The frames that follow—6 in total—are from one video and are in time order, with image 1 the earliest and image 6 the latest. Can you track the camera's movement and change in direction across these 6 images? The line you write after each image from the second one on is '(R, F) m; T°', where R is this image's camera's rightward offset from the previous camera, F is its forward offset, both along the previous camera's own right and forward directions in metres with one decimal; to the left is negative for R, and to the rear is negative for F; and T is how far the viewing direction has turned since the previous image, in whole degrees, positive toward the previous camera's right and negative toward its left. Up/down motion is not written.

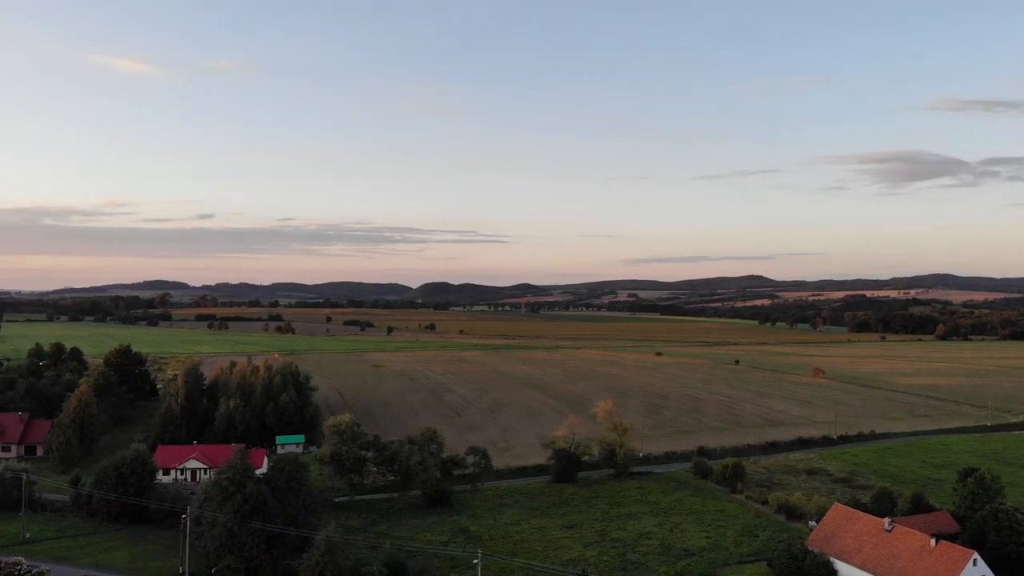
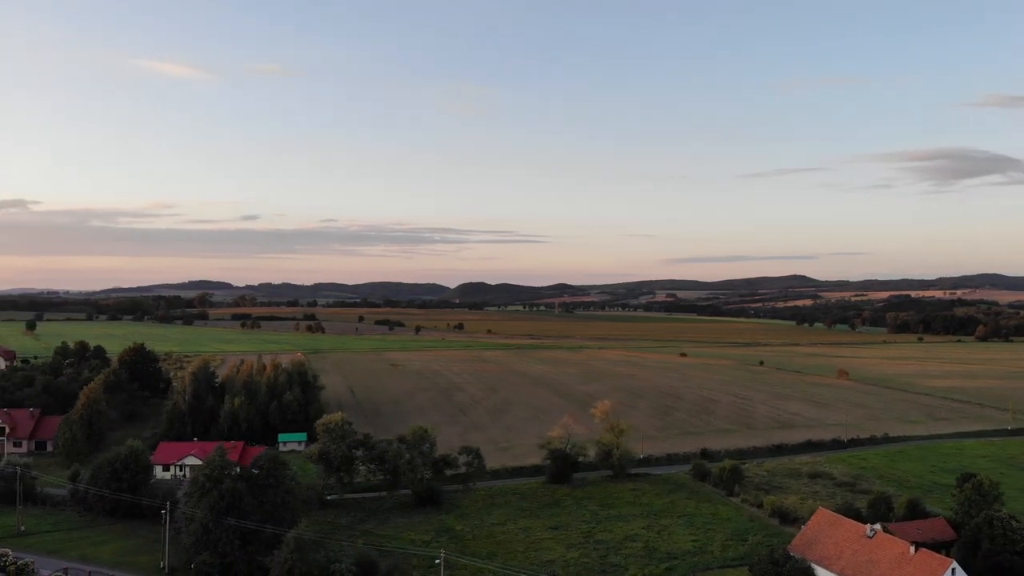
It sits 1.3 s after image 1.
(+1.9, +0.3) m; -2°
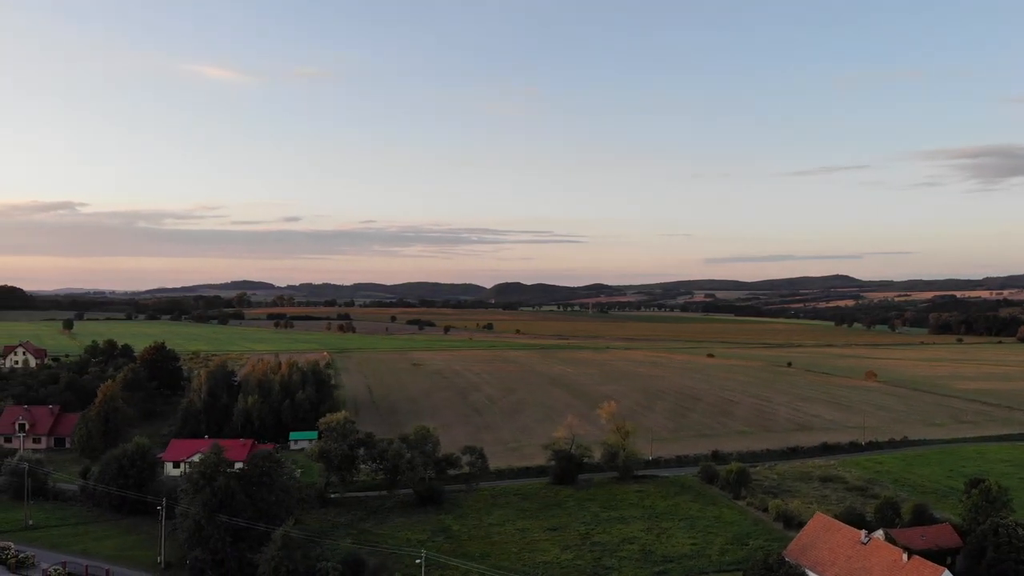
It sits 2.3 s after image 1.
(+1.4, +0.2) m; -2°
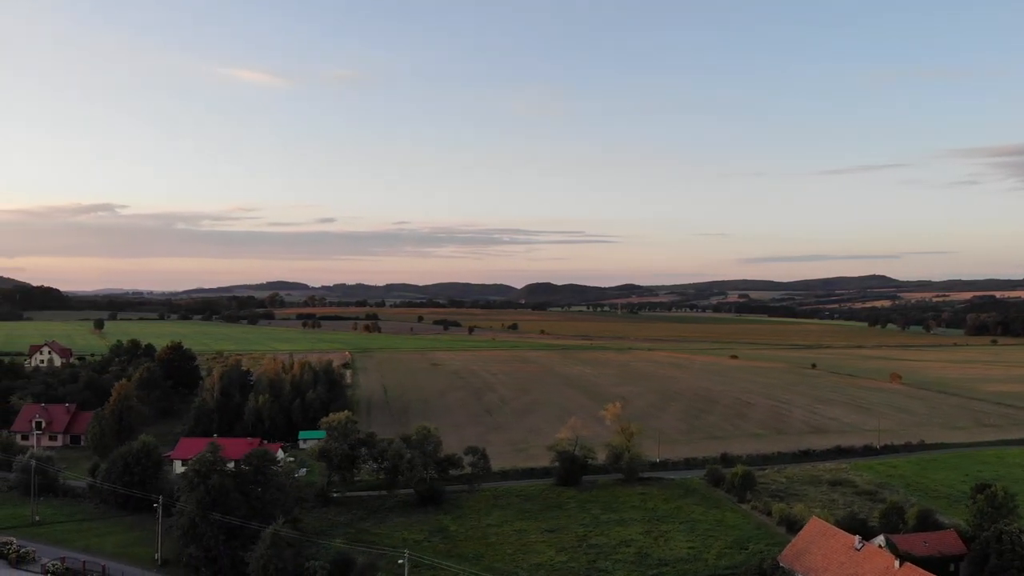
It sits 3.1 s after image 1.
(+1.2, +0.1) m; -2°
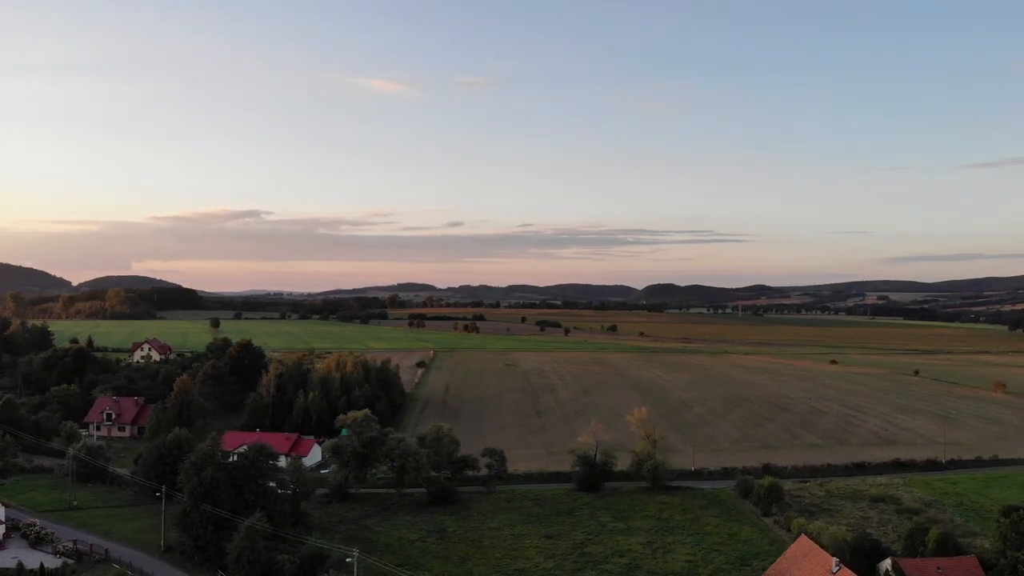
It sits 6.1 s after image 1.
(+4.3, +0.6) m; -8°
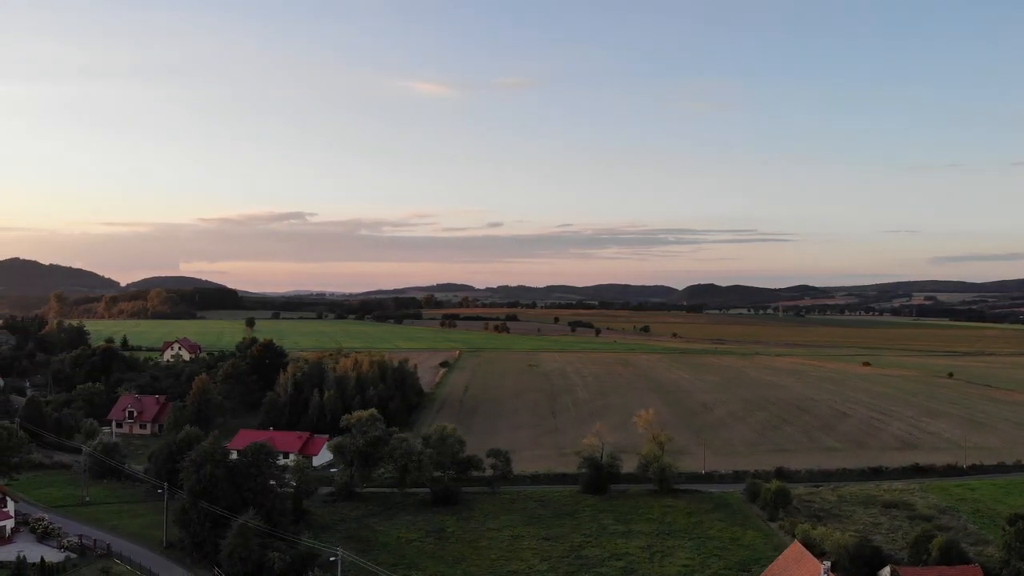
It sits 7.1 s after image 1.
(+1.4, +0.1) m; -2°
